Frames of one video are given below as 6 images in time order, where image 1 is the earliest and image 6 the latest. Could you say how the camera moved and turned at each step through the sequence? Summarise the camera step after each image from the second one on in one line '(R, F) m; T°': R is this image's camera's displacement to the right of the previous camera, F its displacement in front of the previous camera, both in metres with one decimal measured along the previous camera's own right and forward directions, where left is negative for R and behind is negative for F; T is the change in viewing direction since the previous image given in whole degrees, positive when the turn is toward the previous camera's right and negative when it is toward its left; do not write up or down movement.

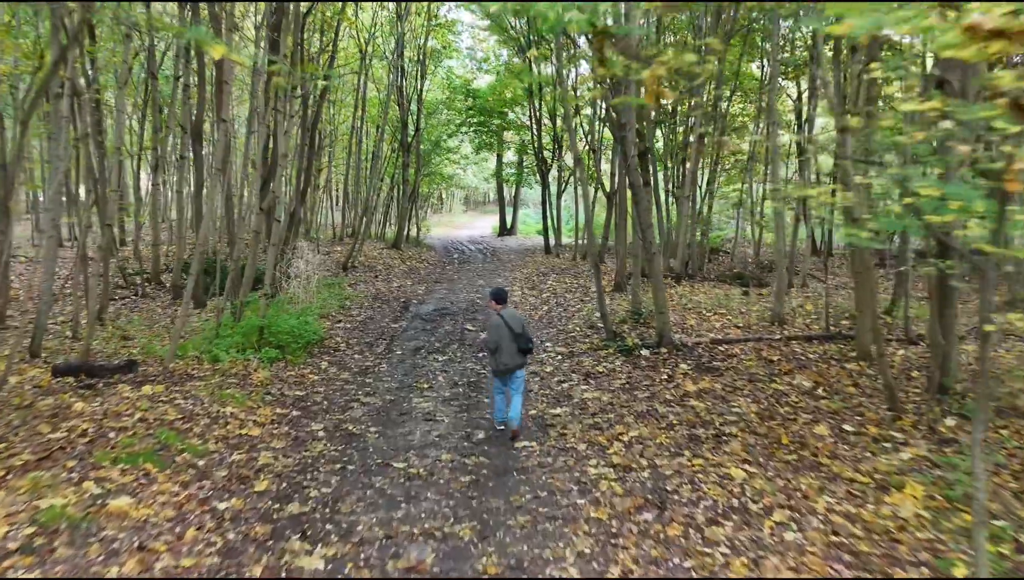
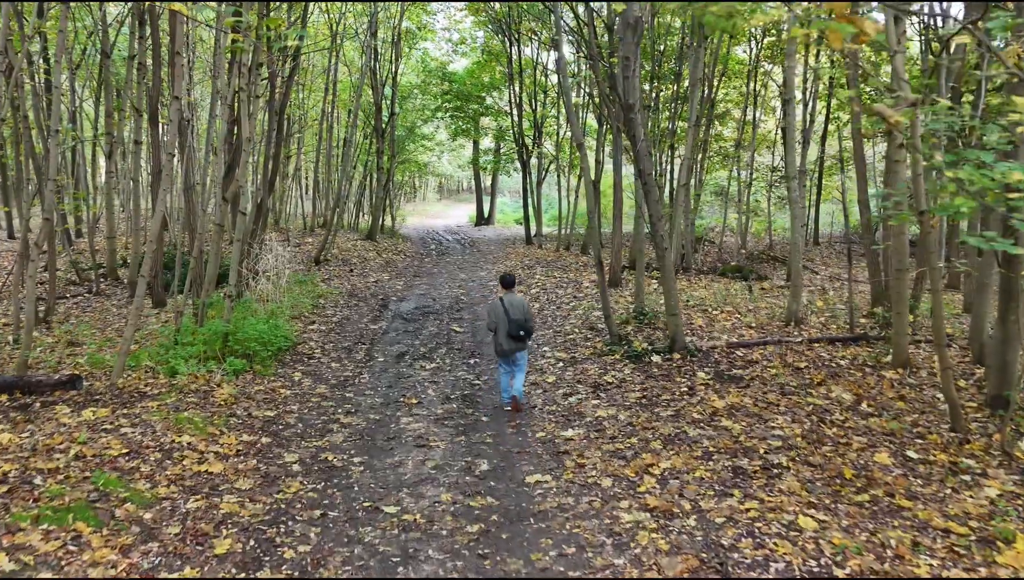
(-0.3, +0.9) m; +2°
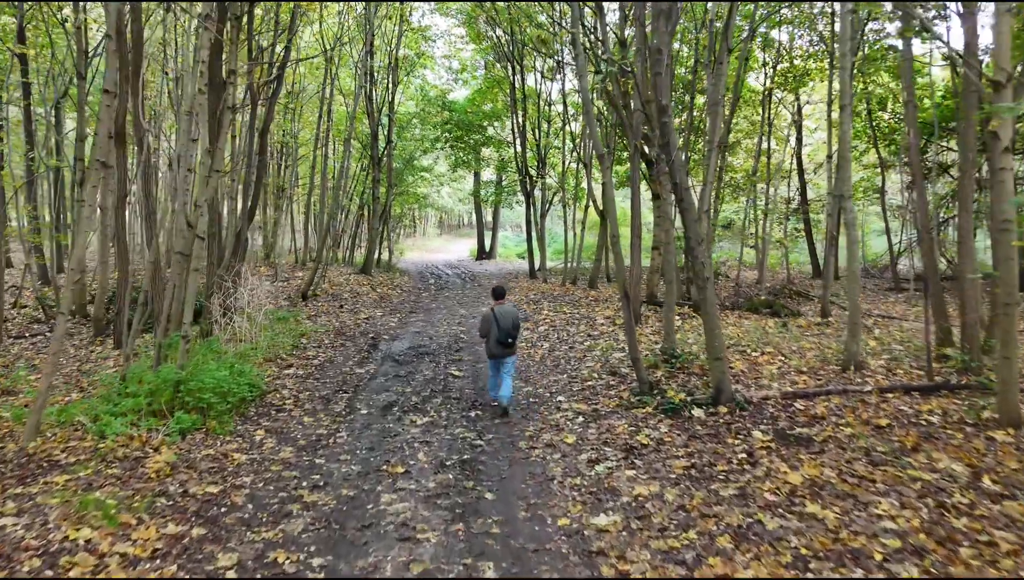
(-0.1, +1.4) m; 0°
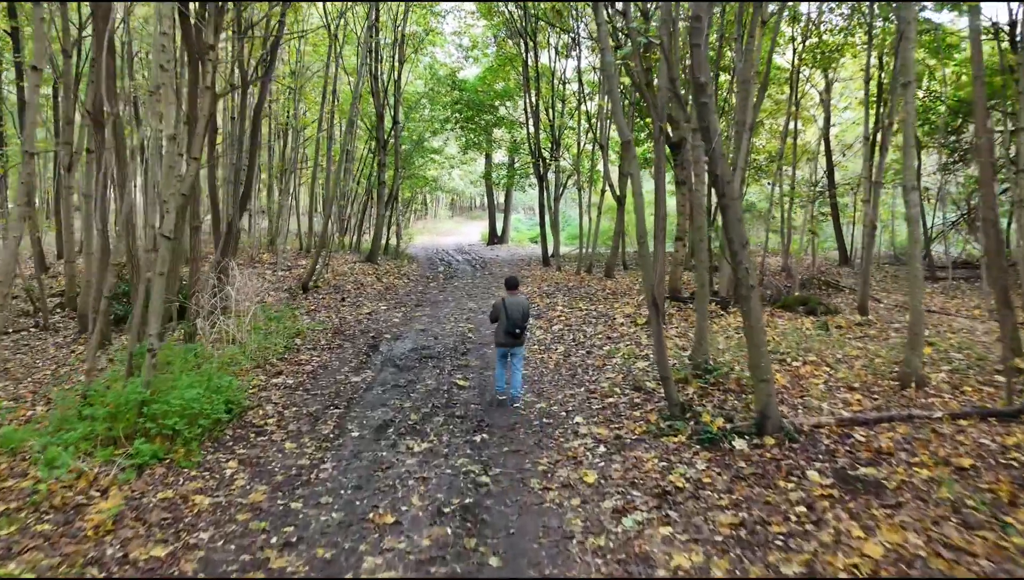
(0.0, +0.9) m; -1°
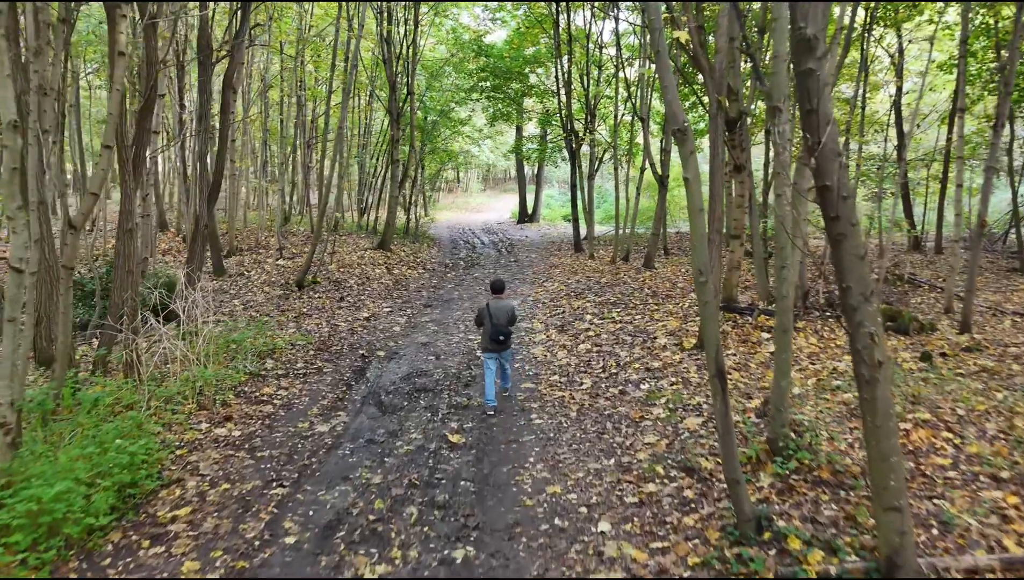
(+0.2, +2.0) m; -3°
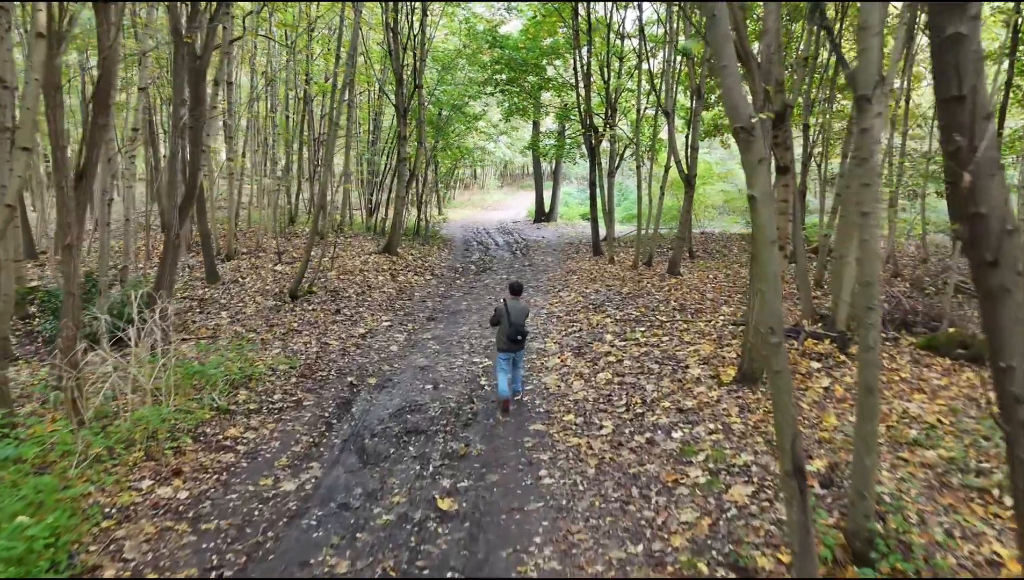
(+0.1, +1.2) m; -1°
